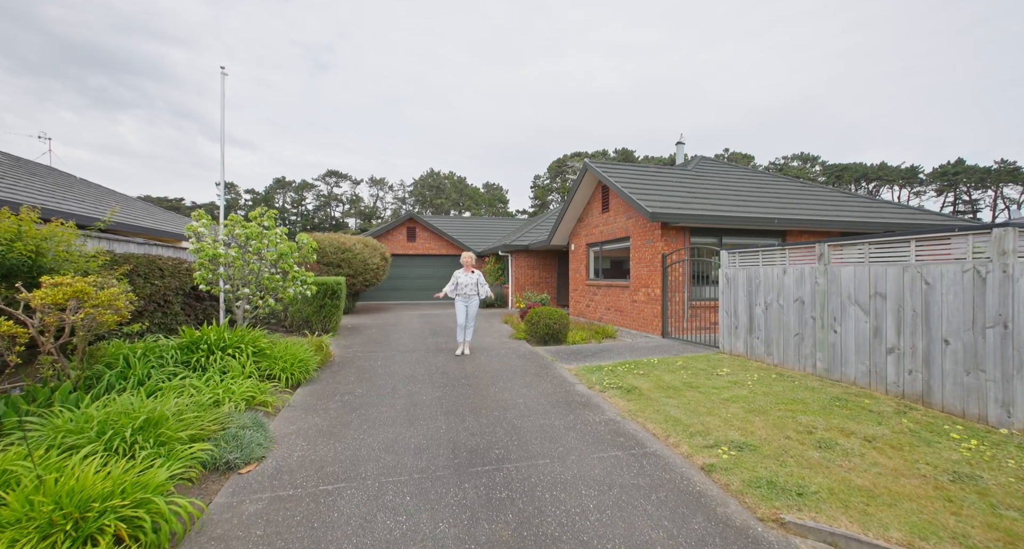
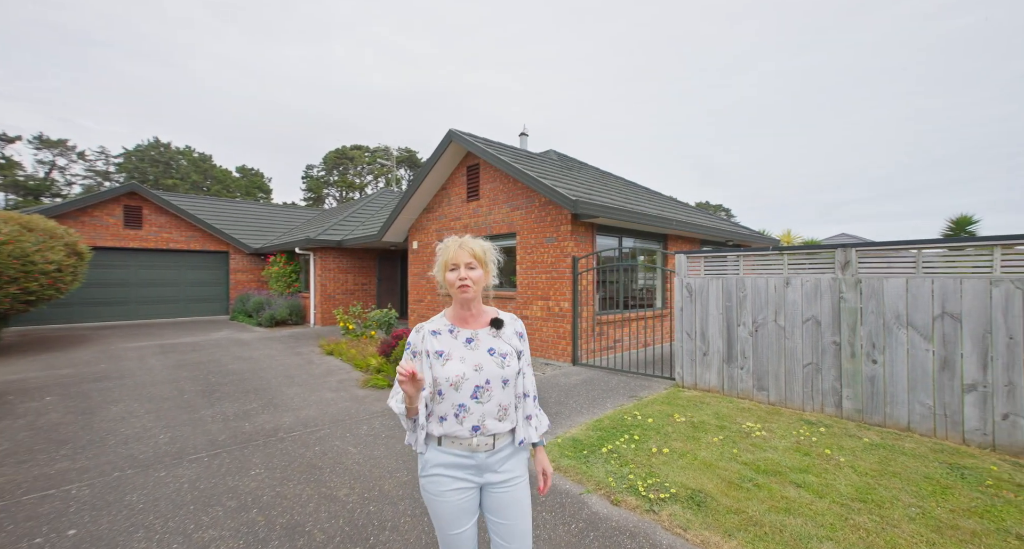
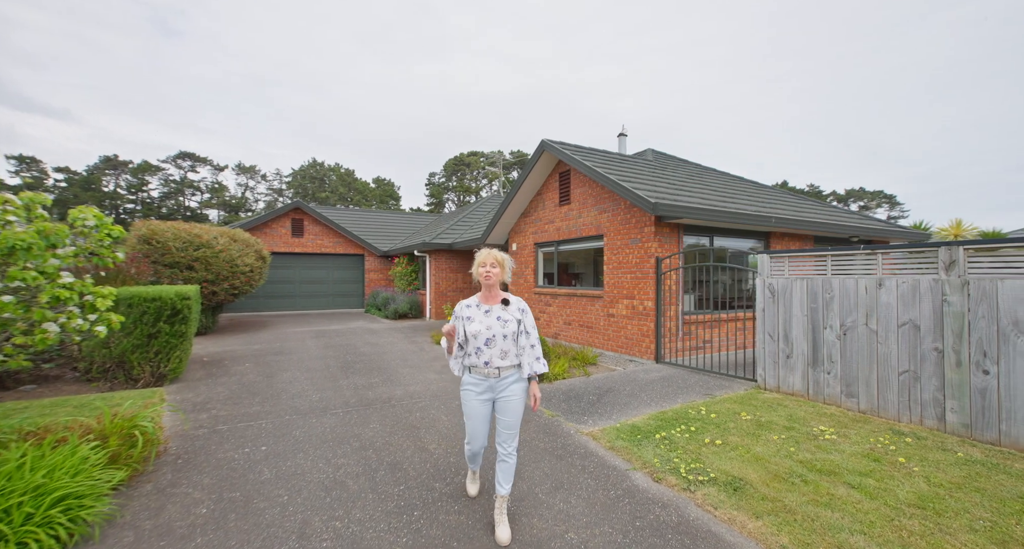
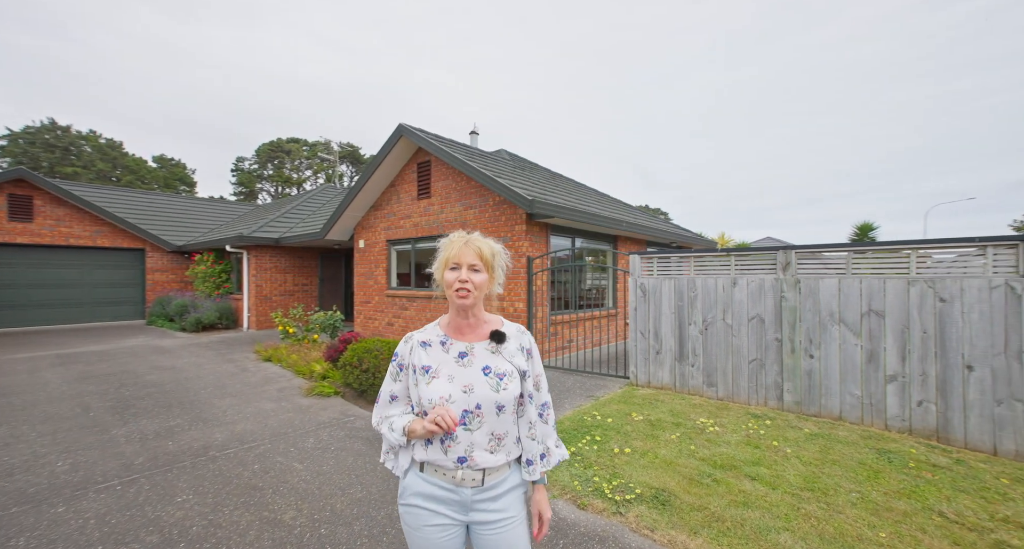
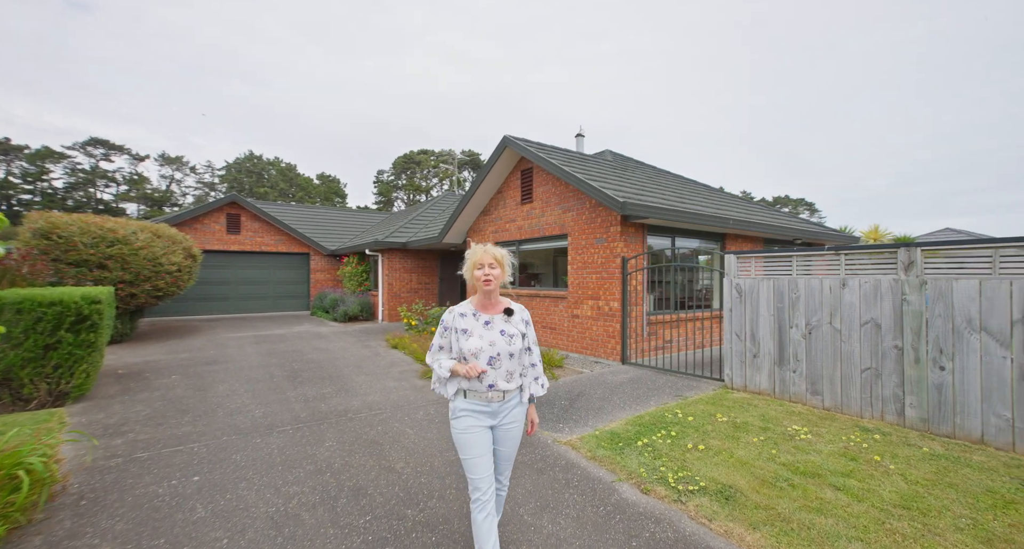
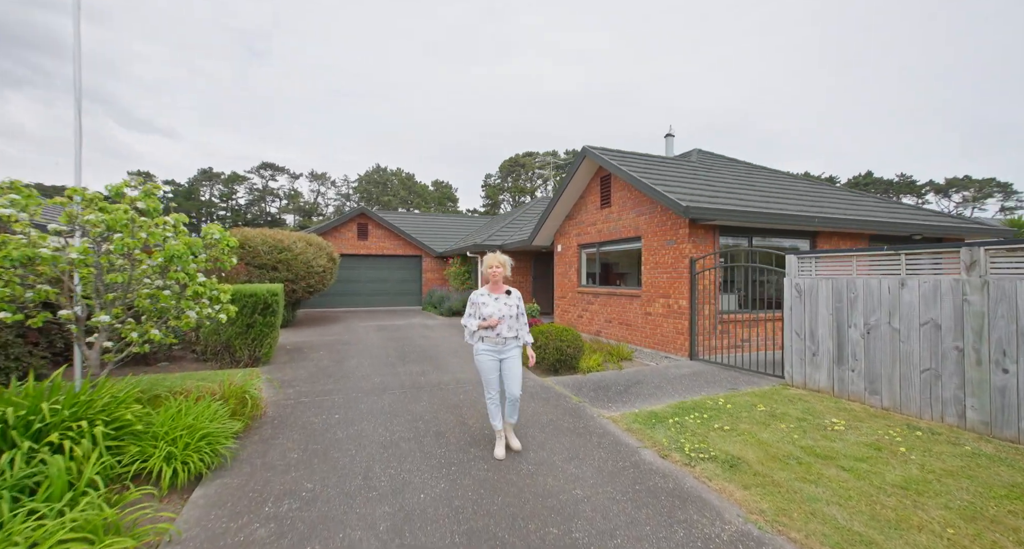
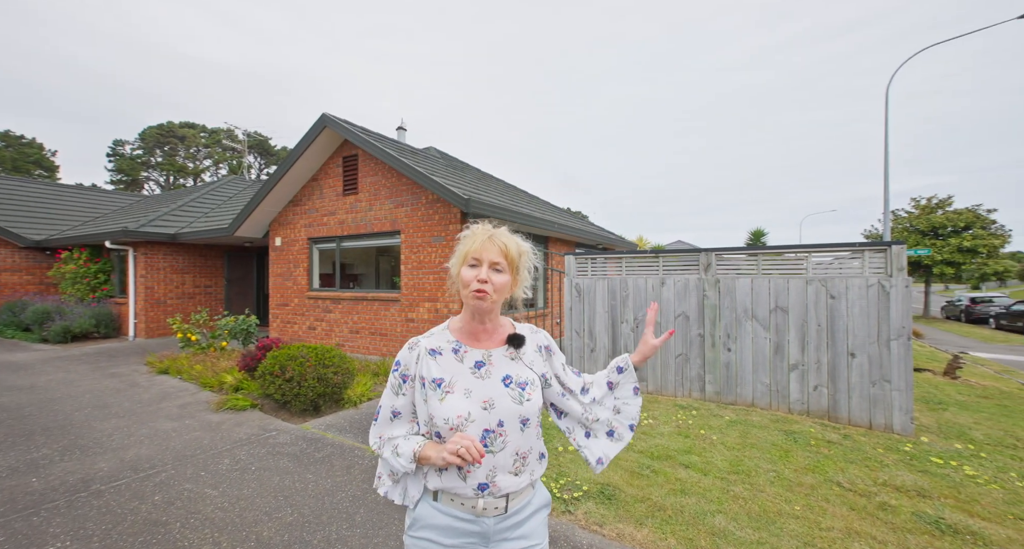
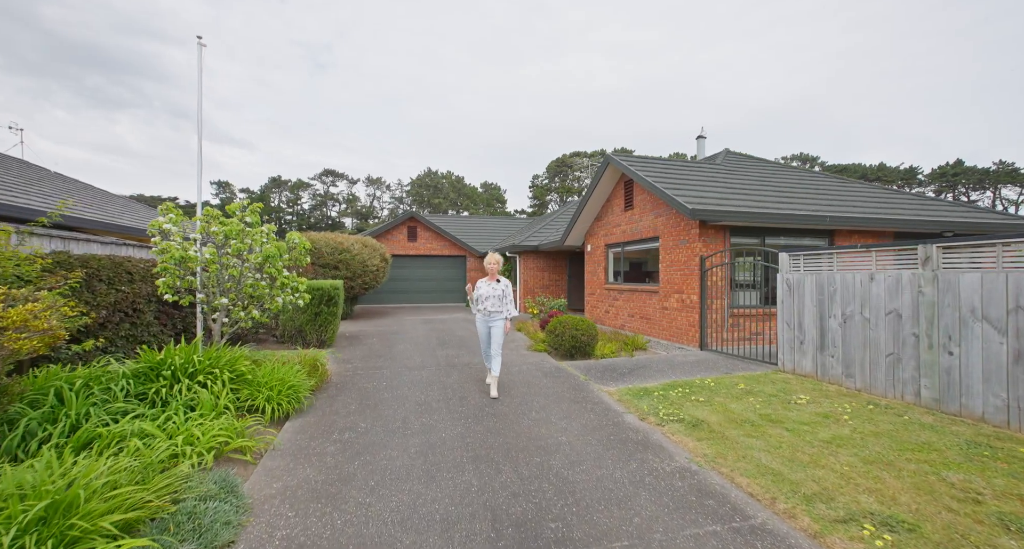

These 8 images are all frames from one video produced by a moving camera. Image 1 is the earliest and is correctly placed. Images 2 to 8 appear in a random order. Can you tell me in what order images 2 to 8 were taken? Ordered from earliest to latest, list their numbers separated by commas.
8, 6, 3, 5, 2, 4, 7
